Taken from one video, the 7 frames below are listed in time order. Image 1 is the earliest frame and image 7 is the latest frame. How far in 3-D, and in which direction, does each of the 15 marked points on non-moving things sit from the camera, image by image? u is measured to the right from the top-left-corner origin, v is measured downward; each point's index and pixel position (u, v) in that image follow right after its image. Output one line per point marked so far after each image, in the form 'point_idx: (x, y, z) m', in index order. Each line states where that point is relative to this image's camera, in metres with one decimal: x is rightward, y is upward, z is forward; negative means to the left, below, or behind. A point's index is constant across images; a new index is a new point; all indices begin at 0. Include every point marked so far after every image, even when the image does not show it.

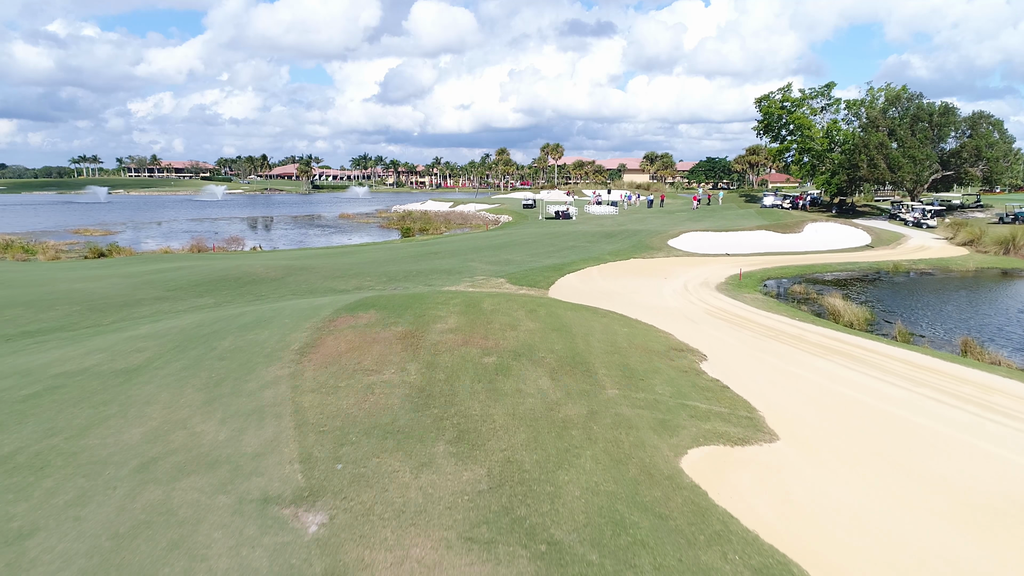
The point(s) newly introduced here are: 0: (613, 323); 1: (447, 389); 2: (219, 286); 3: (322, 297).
0: (+2.4, -0.9, +13.4) m
1: (-1.0, -1.5, +8.3) m
2: (-10.1, 0.0, +18.9) m
3: (-6.1, -0.3, +17.9) m
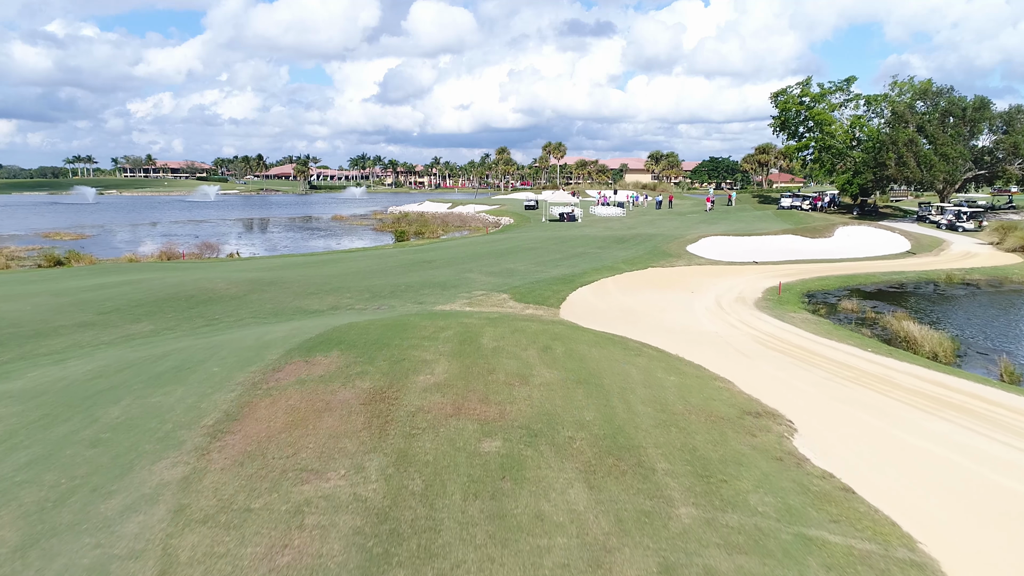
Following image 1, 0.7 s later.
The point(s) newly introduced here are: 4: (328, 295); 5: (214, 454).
0: (+2.6, -1.5, +10.2) m
1: (-0.8, -2.1, +5.1) m
2: (-9.9, -0.6, +15.7) m
3: (-6.0, -0.9, +14.7) m
4: (-6.2, -0.2, +18.5) m
5: (-3.4, -1.9, +6.3) m
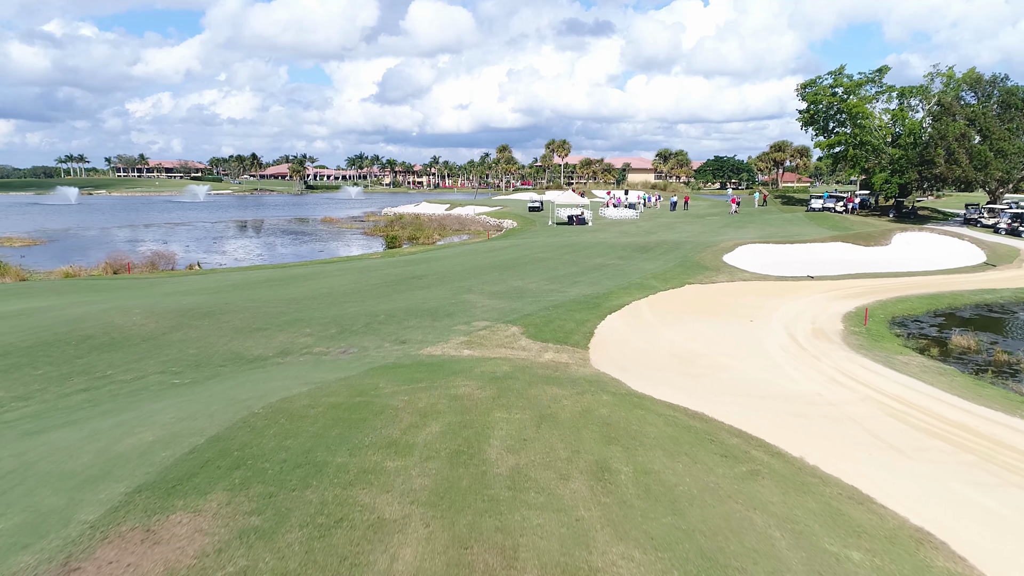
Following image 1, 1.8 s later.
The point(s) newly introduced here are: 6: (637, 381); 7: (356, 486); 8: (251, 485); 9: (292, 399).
0: (+2.9, -2.3, +5.6) m
1: (-0.5, -3.0, +0.5) m
2: (-9.6, -1.4, +11.1) m
3: (-5.7, -1.8, +10.1) m
4: (-5.9, -1.1, +13.9) m
5: (-3.1, -2.7, +1.7) m
6: (+2.6, -1.9, +11.4) m
7: (-1.6, -2.0, +5.6) m
8: (-2.6, -2.0, +5.6) m
9: (-3.3, -1.7, +8.3) m
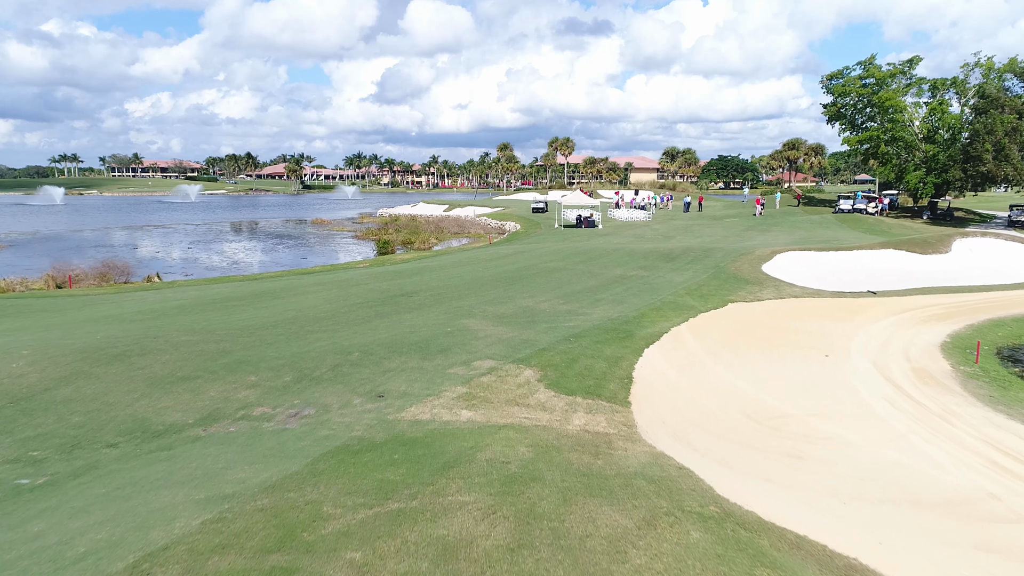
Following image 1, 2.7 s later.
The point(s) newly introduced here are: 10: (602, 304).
0: (+3.2, -2.9, +2.0) m
1: (-0.2, -3.6, -3.1) m
2: (-9.3, -2.1, +7.5) m
3: (-5.4, -2.4, +6.5) m
4: (-5.6, -1.7, +10.3) m
5: (-2.8, -3.4, -1.9) m
6: (+2.9, -2.6, +7.8) m
7: (-1.3, -2.6, +2.0) m
8: (-2.4, -2.6, +2.0) m
9: (-3.0, -2.3, +4.7) m
10: (+2.8, -0.5, +17.4) m
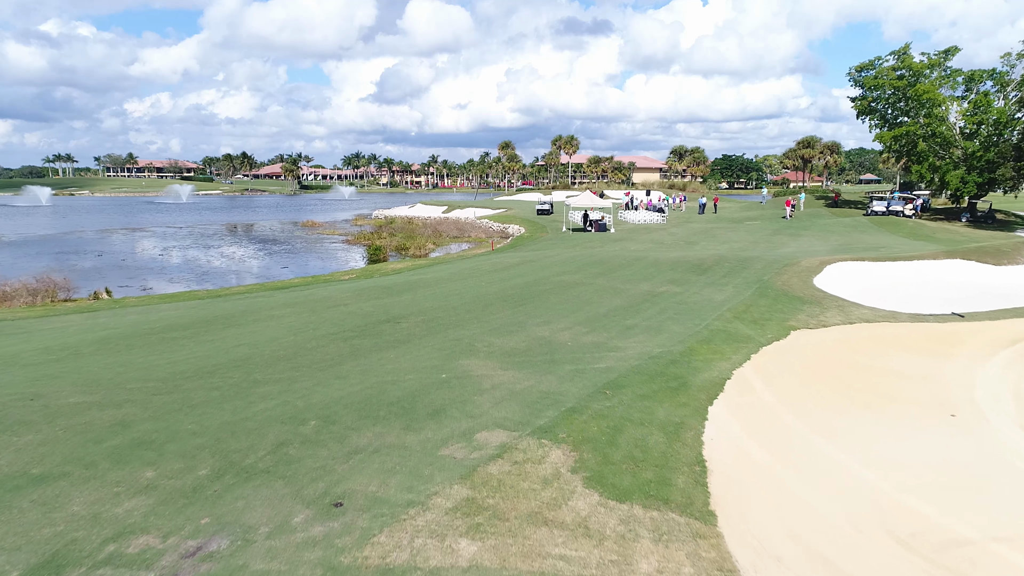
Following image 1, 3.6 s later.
0: (+3.5, -3.6, -1.5) m
1: (+0.1, -4.3, -6.5) m
2: (-9.0, -2.7, +4.0) m
3: (-5.1, -3.1, +3.0) m
4: (-5.3, -2.4, +6.8) m
5: (-2.5, -4.0, -5.4) m
6: (+3.2, -3.2, +4.3) m
7: (-1.0, -3.3, -1.5) m
8: (-2.0, -3.3, -1.5) m
9: (-2.7, -3.0, +1.2) m
10: (+3.1, -1.2, +13.9) m
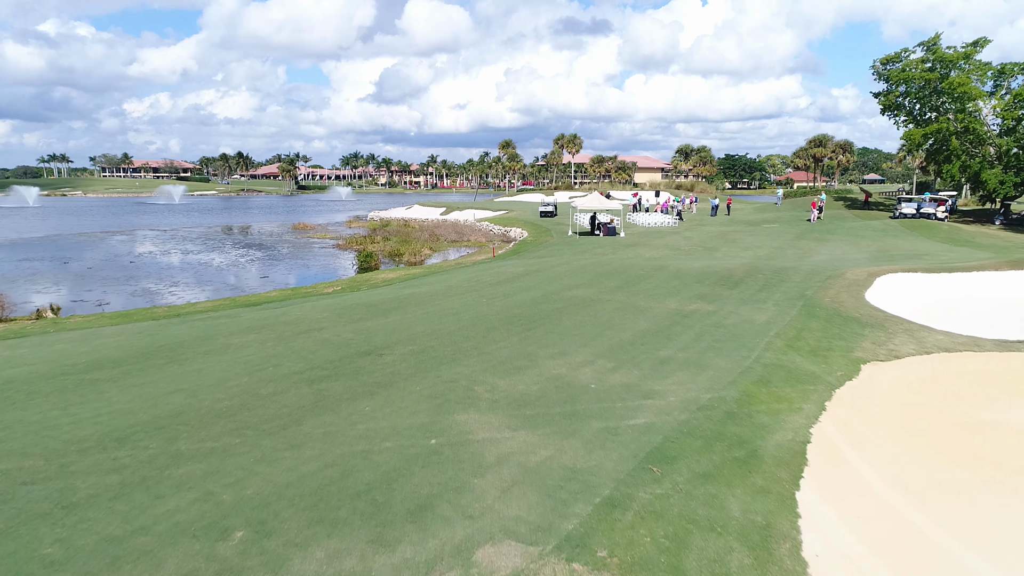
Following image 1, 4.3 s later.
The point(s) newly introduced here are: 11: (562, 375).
0: (+3.7, -4.1, -4.2) m
1: (+0.3, -4.9, -9.3) m
2: (-8.8, -3.3, +1.3) m
3: (-4.9, -3.6, +0.3) m
4: (-5.1, -3.0, +4.1) m
5: (-2.2, -4.6, -8.1) m
6: (+3.4, -3.8, +1.6) m
7: (-0.8, -3.8, -4.2) m
8: (-1.9, -3.8, -4.2) m
9: (-2.5, -3.5, -1.5) m
10: (+3.3, -1.7, +11.2) m
11: (+1.0, -1.7, +11.1) m
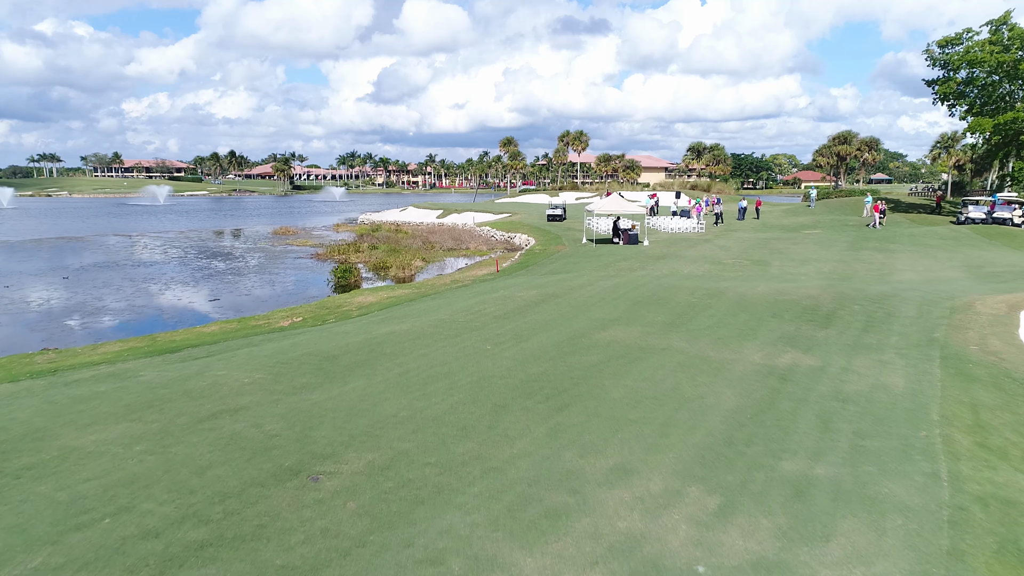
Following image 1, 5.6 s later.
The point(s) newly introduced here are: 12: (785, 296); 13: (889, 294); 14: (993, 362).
0: (+4.1, -5.1, -9.2) m
1: (+0.7, -5.8, -14.3) m
2: (-8.4, -4.3, -3.8) m
3: (-4.5, -4.6, -4.8) m
4: (-4.7, -3.9, -1.0) m
5: (-1.8, -5.6, -13.2) m
6: (+3.8, -4.7, -3.4) m
7: (-0.4, -4.8, -9.3) m
8: (-1.5, -4.8, -9.3) m
9: (-2.1, -4.5, -6.6) m
10: (+3.7, -2.7, +6.2) m
11: (+1.4, -2.7, +6.0) m
12: (+8.1, -0.3, +16.3) m
13: (+11.2, -0.2, +16.4) m
14: (+9.9, -1.5, +11.3) m
